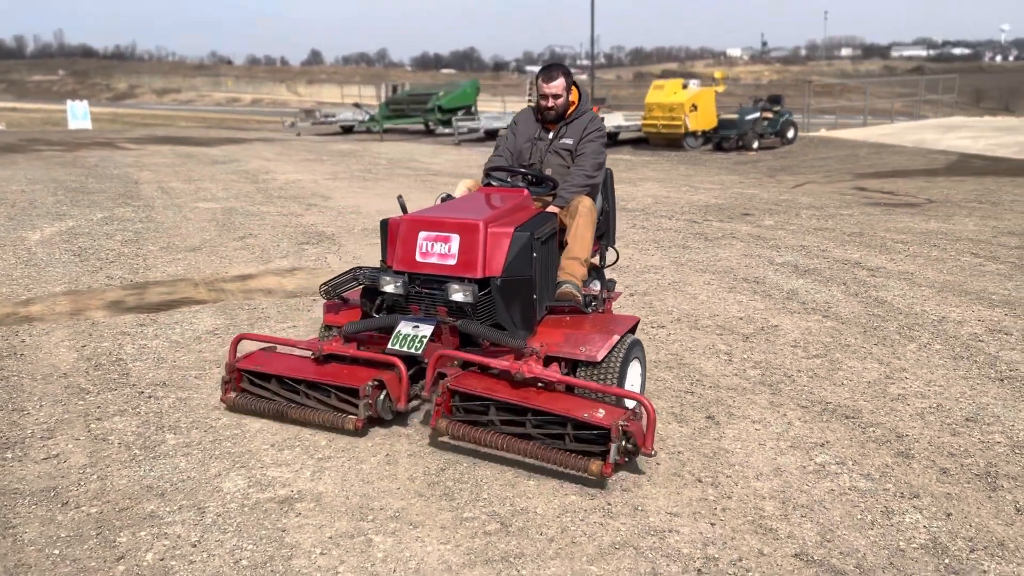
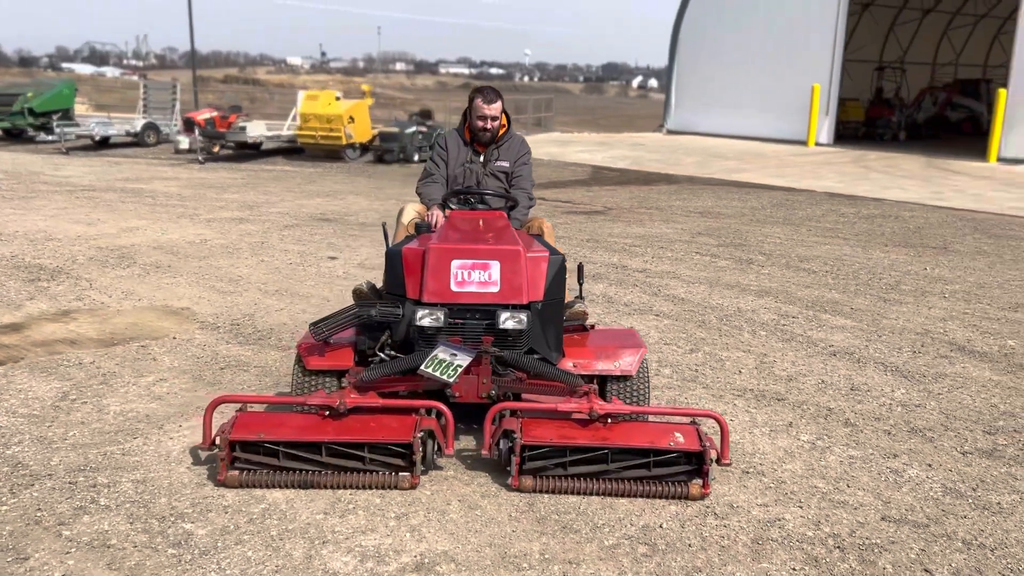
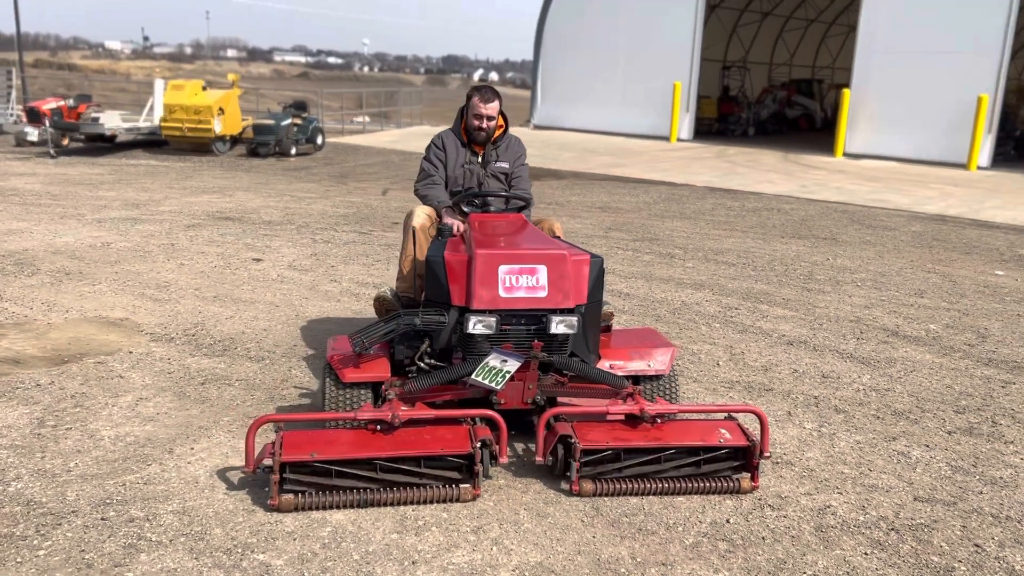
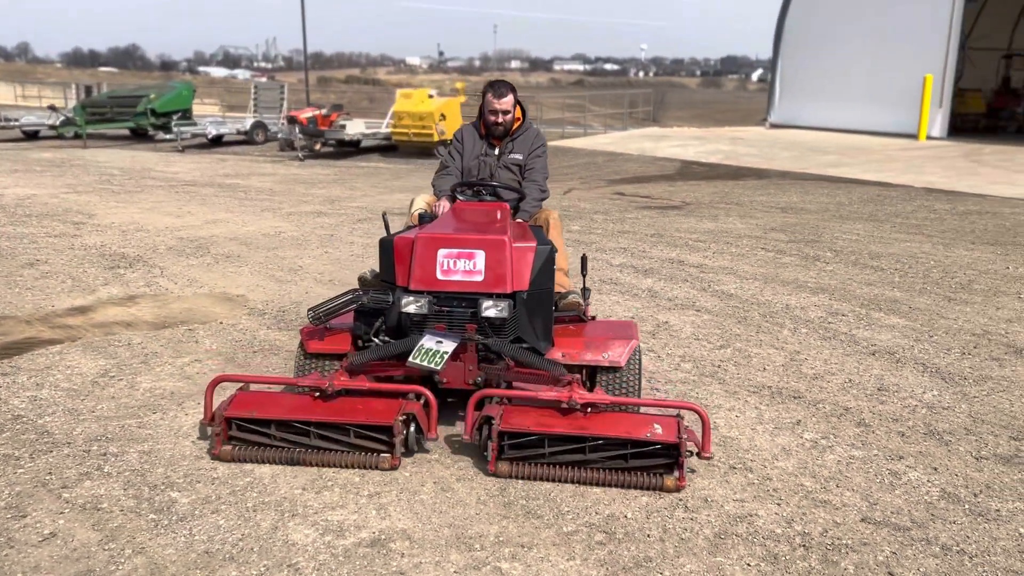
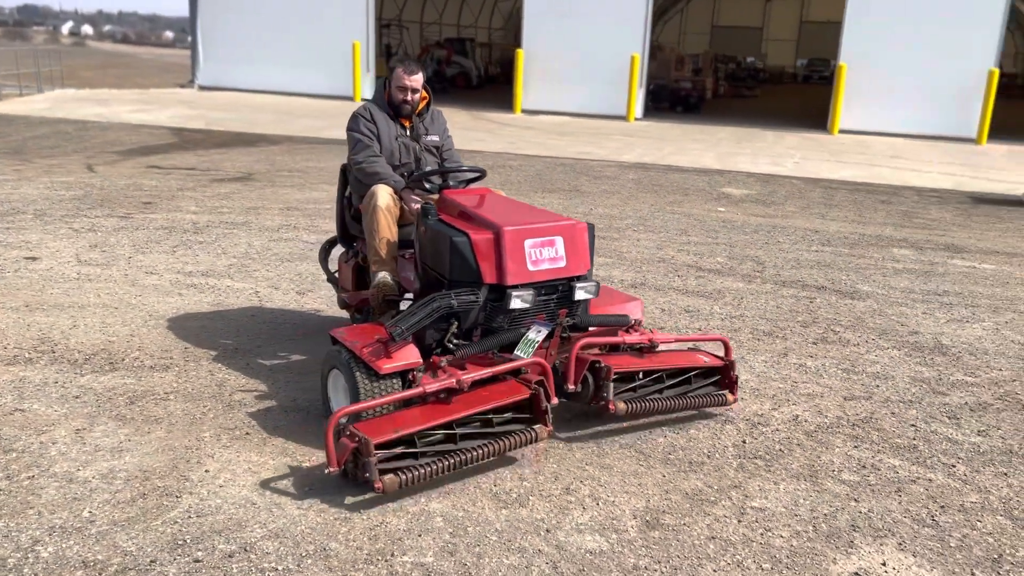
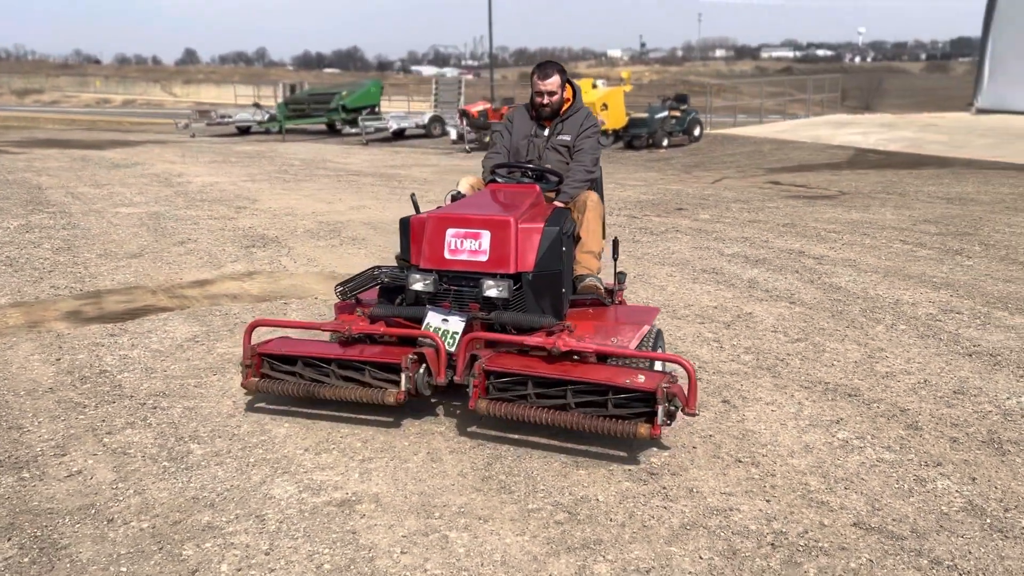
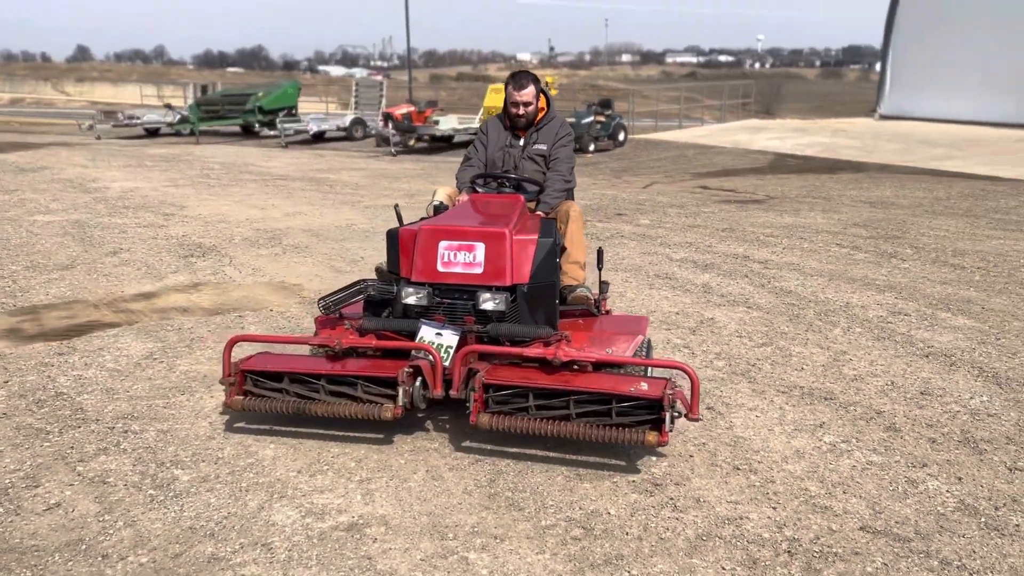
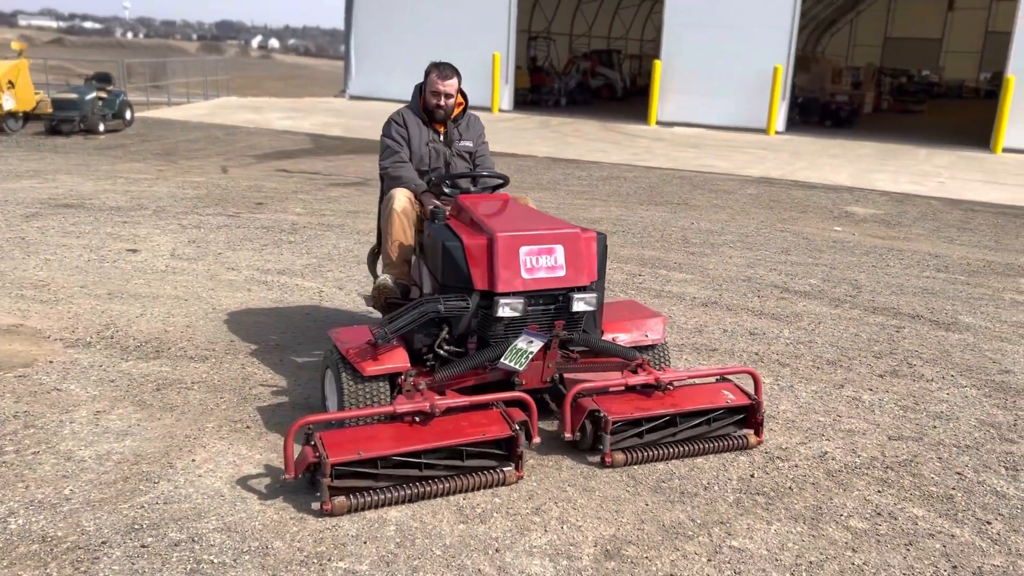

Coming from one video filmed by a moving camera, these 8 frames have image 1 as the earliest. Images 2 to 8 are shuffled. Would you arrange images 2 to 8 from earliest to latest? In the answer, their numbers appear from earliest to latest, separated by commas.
6, 7, 4, 2, 3, 8, 5
